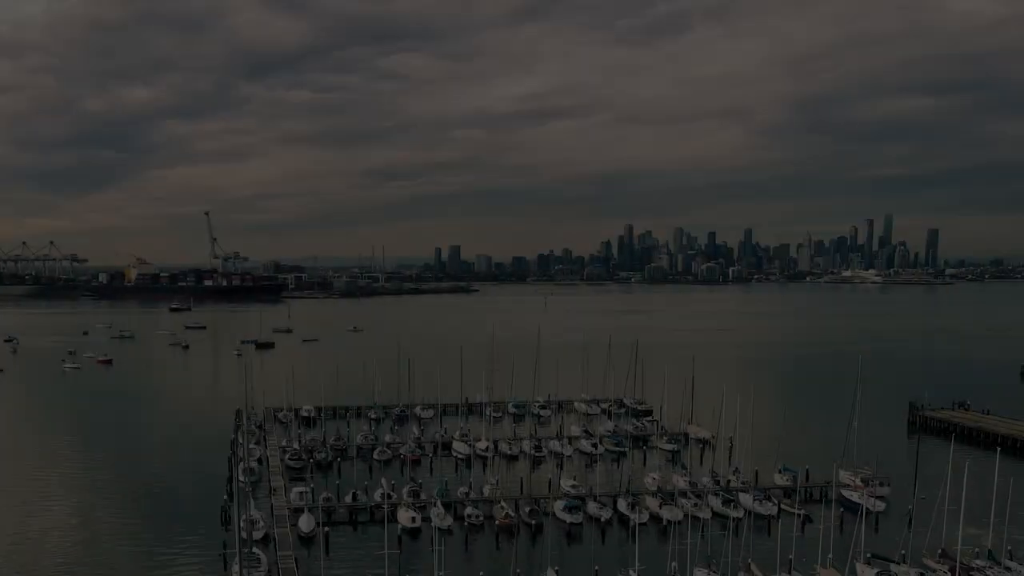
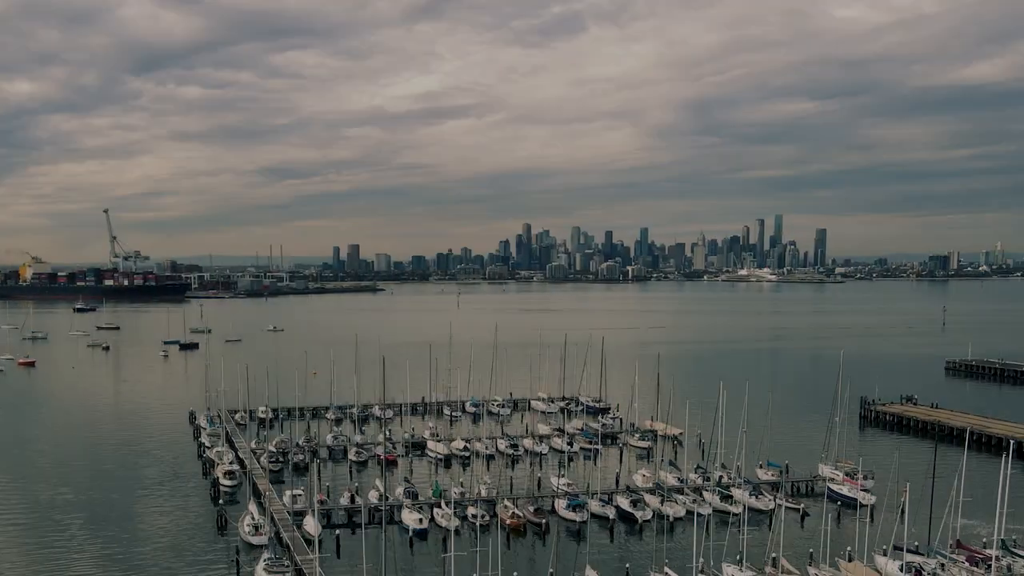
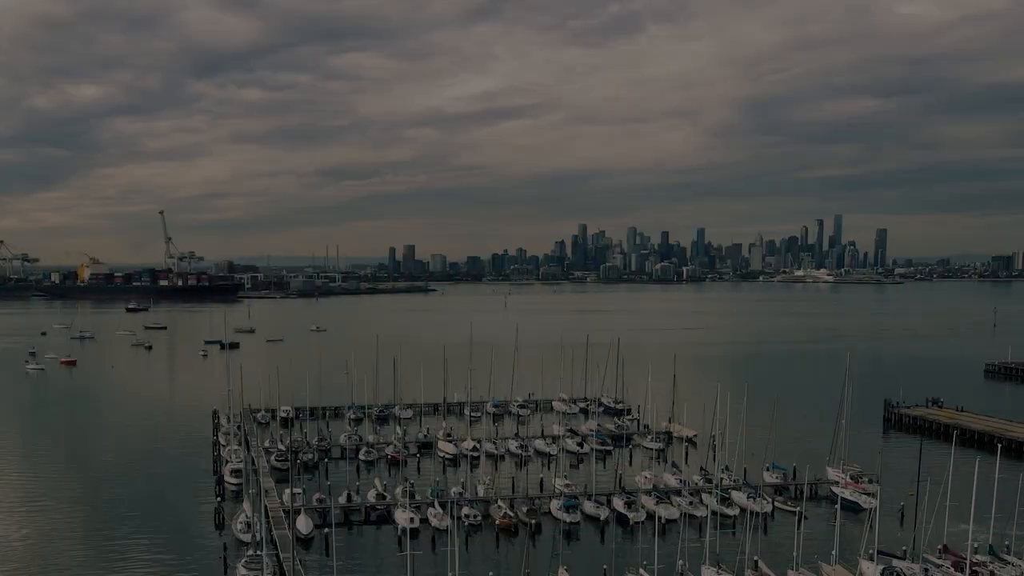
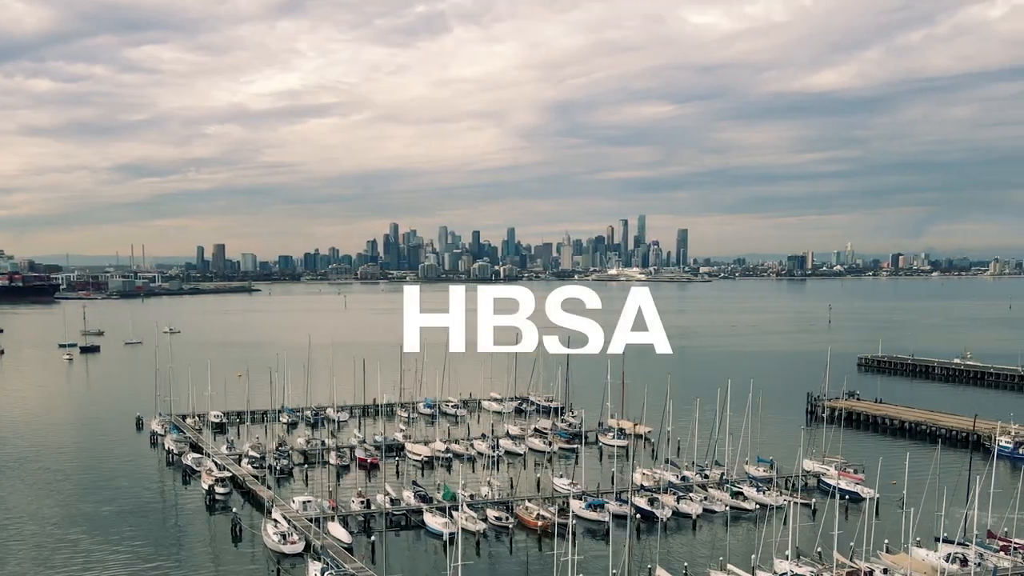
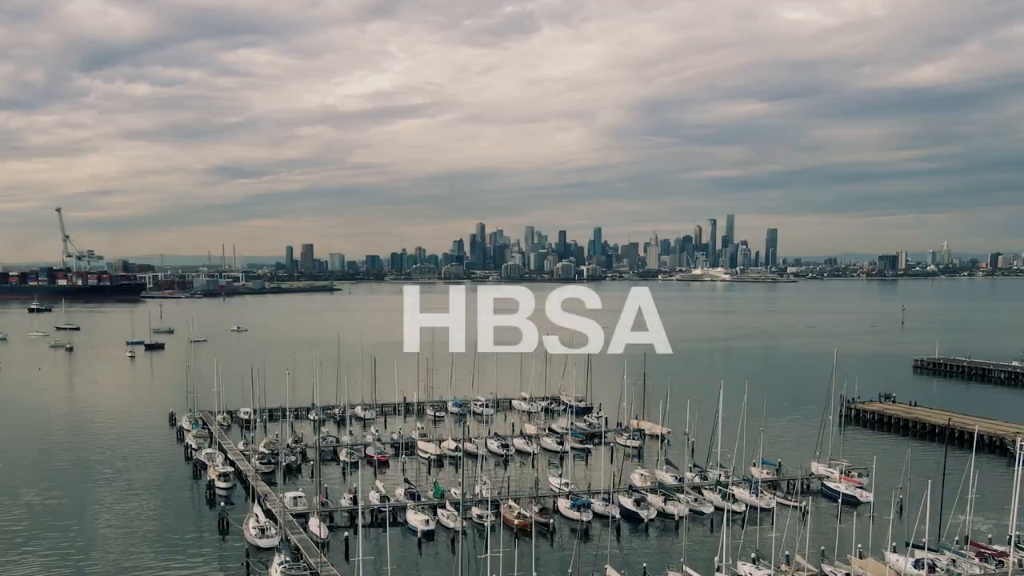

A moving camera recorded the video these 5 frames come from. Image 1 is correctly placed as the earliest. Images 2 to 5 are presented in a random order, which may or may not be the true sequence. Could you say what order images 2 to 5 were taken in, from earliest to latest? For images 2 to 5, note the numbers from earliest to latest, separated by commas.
3, 2, 5, 4
